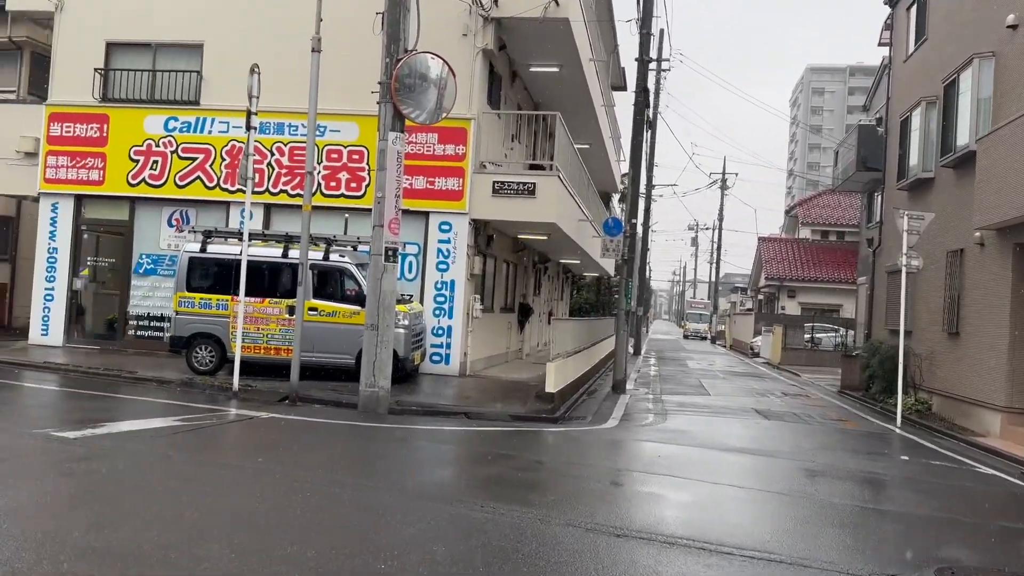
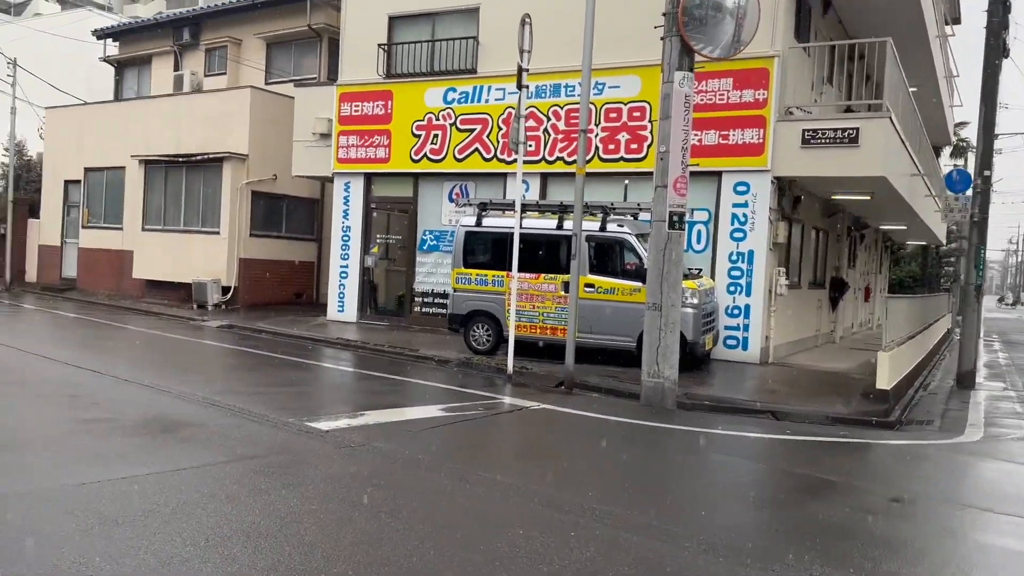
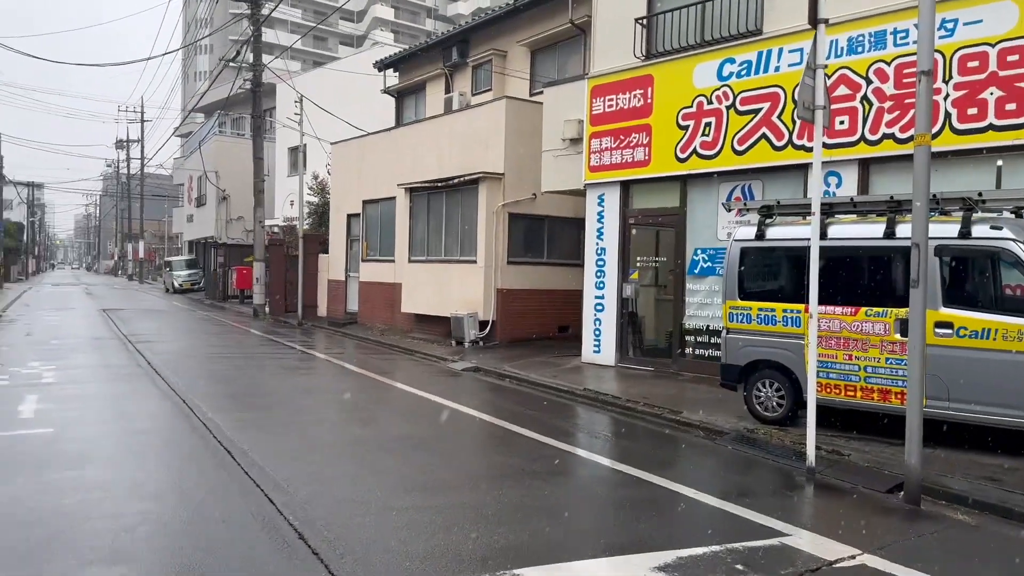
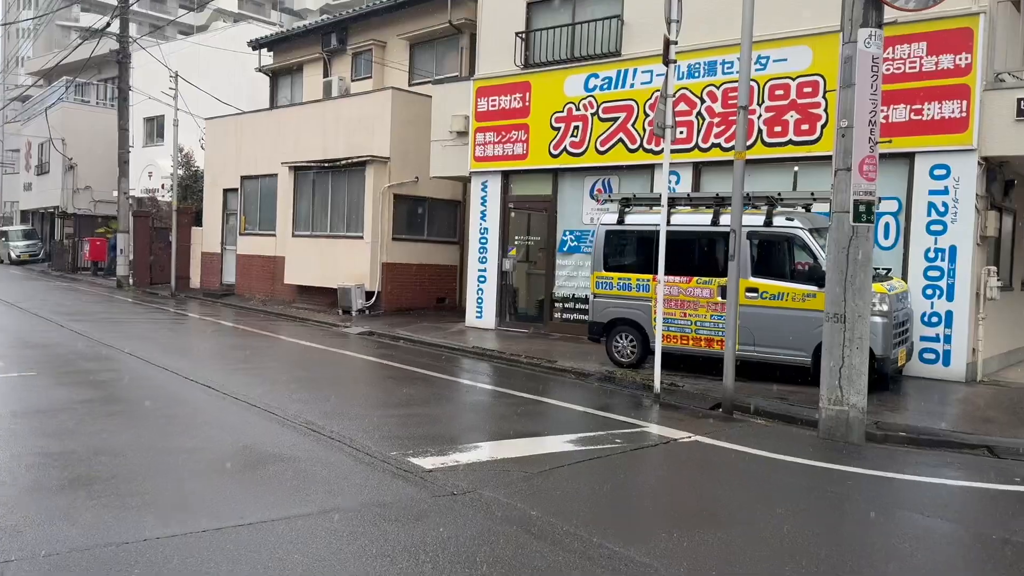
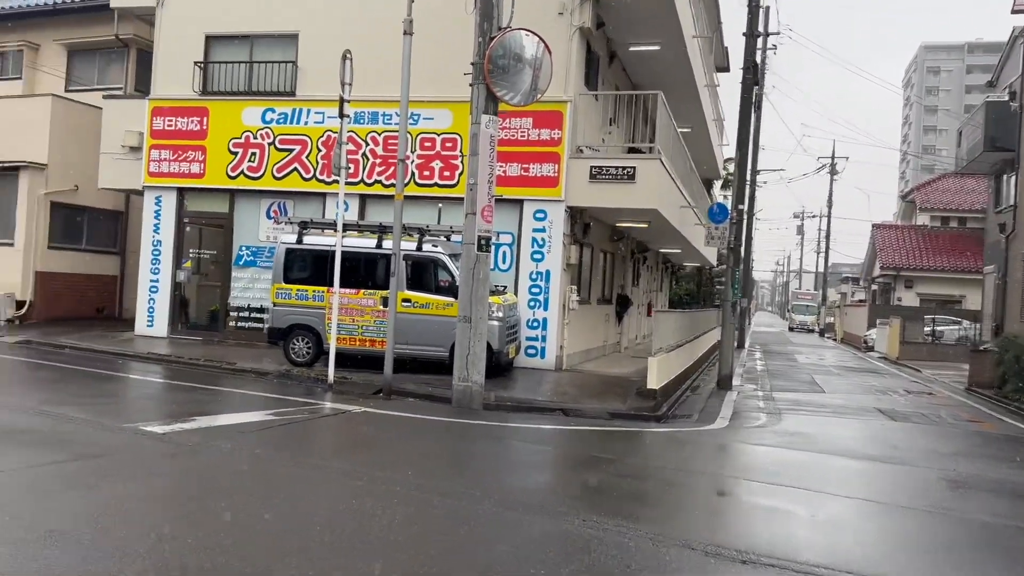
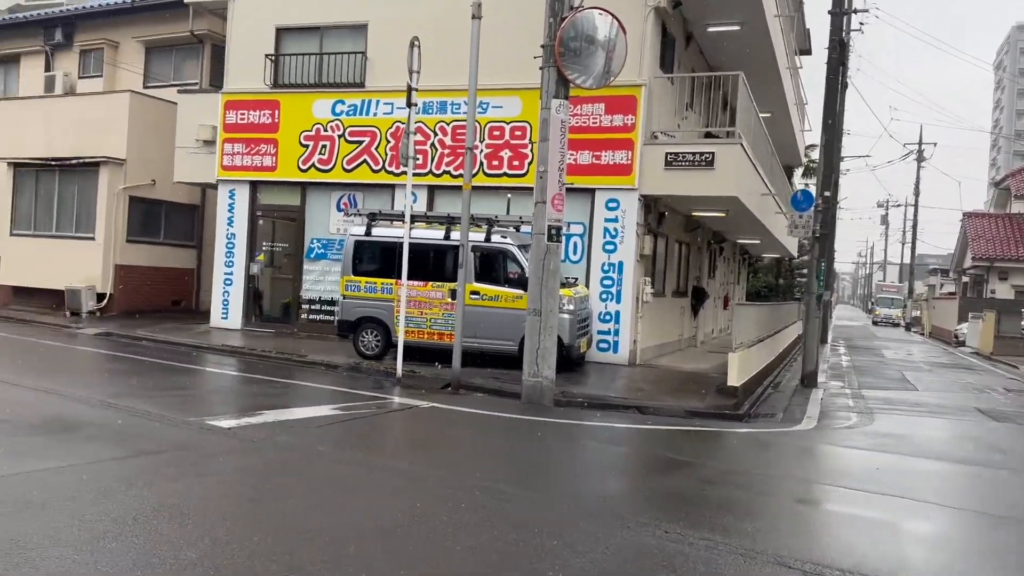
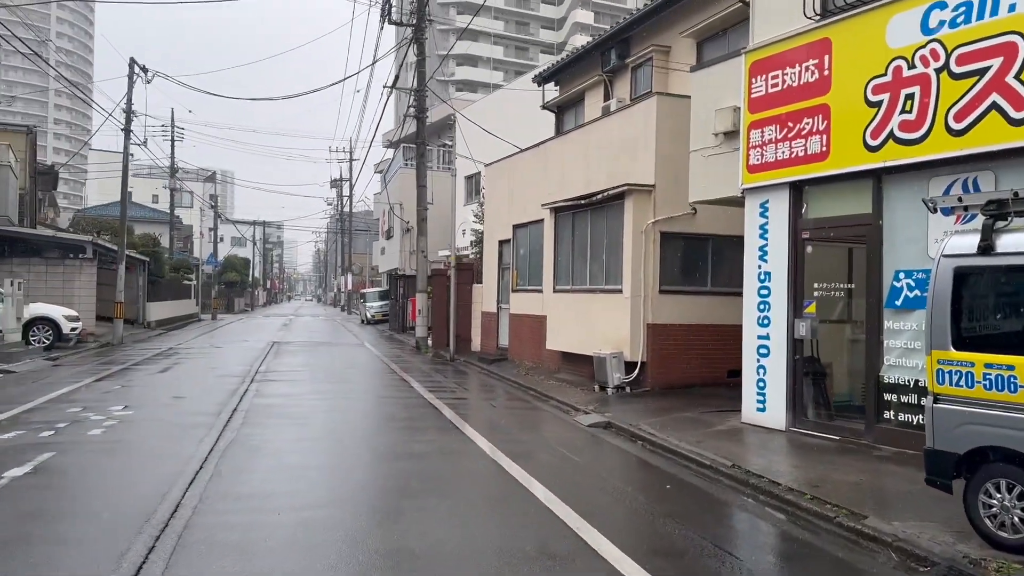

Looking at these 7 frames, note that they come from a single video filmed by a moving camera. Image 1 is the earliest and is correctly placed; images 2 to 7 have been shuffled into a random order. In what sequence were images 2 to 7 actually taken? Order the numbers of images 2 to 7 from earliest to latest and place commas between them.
5, 6, 2, 4, 3, 7
